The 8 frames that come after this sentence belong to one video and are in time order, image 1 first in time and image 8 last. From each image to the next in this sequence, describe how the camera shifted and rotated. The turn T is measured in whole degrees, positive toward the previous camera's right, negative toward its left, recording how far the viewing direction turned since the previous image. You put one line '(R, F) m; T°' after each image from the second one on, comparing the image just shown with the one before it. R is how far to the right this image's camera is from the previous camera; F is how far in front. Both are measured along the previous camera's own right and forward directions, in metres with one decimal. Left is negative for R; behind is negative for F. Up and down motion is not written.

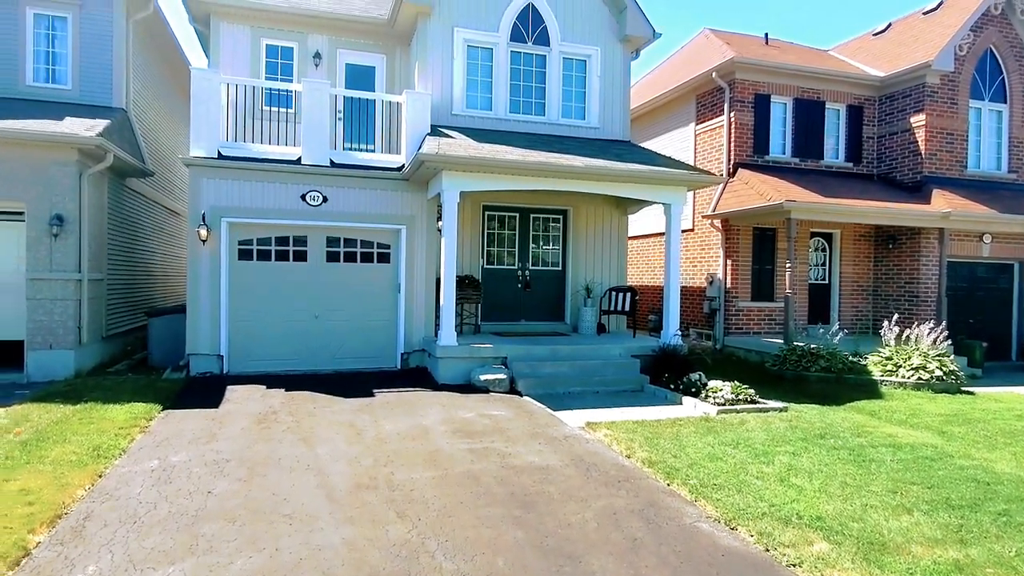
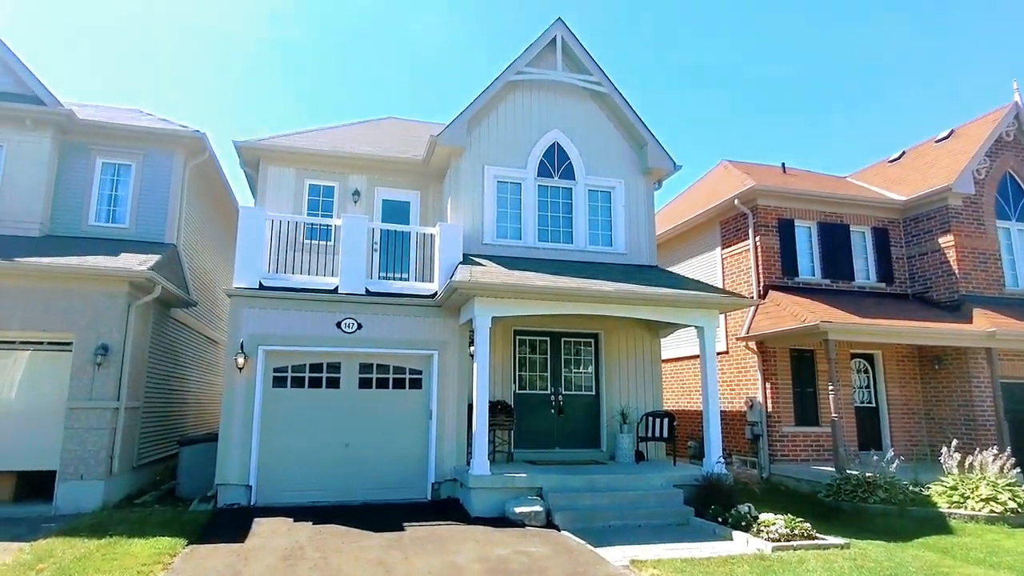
(-0.1, 0.0) m; -3°
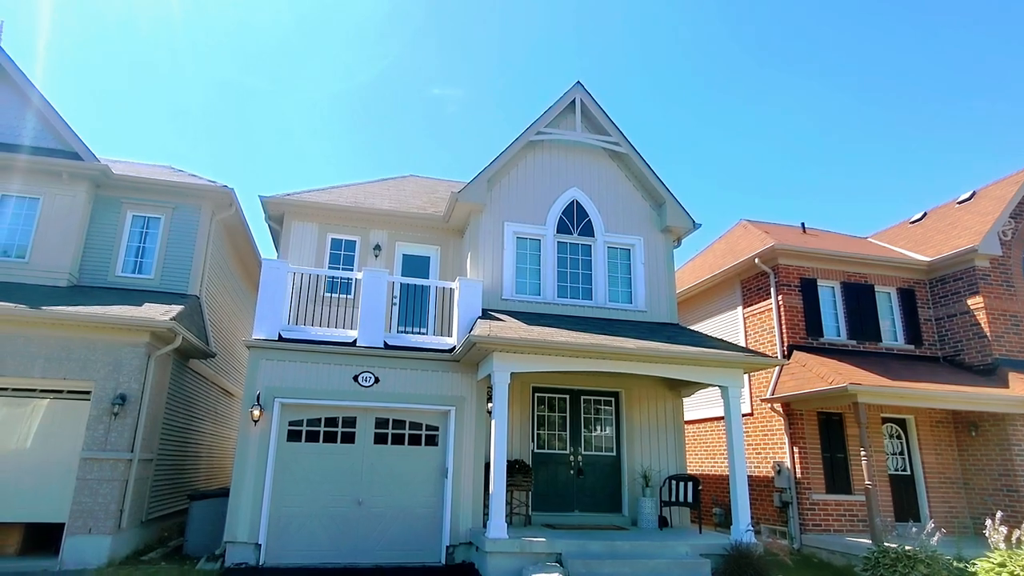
(-0.1, +0.1) m; -2°
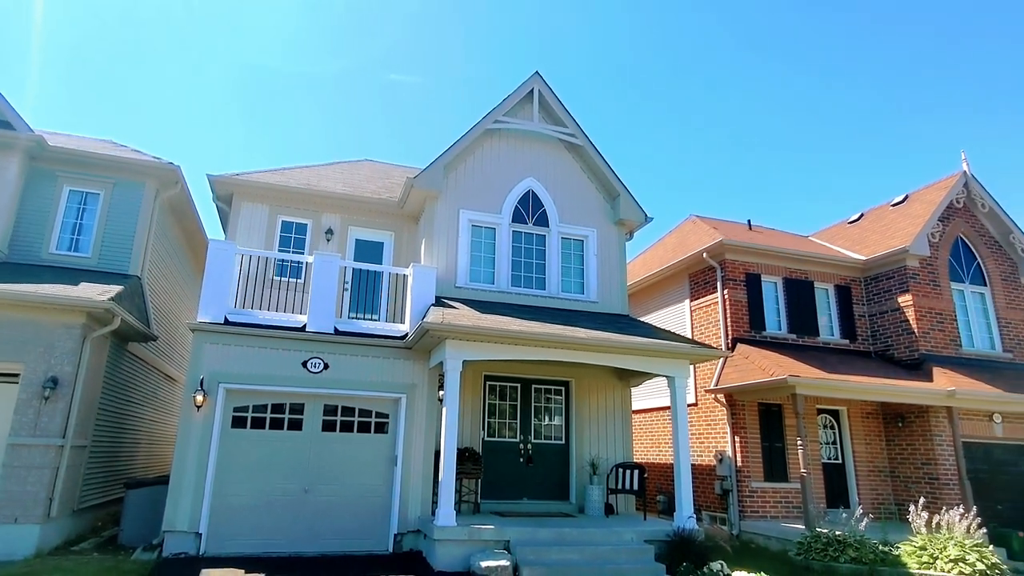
(0.0, 0.0) m; +4°
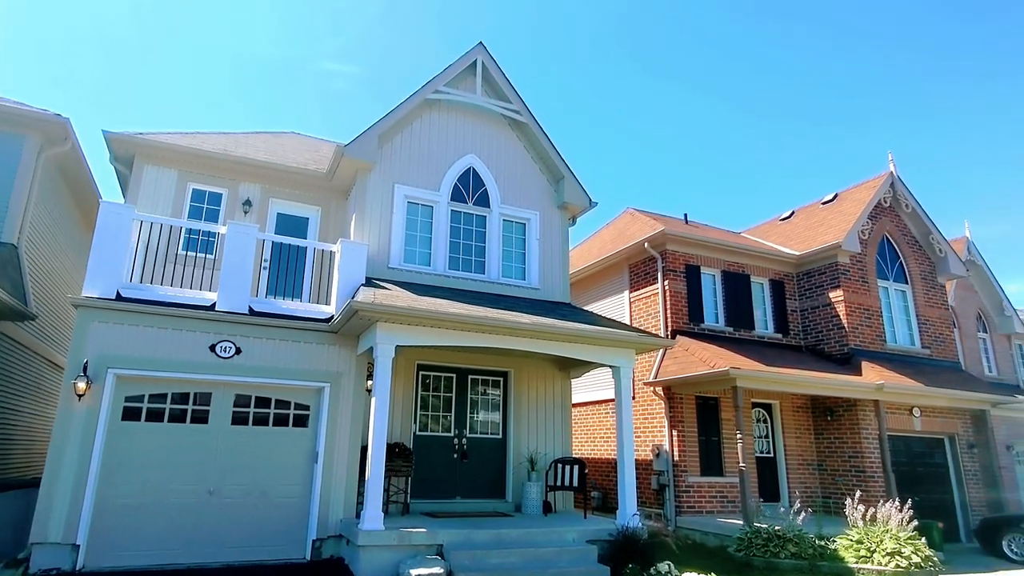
(-0.1, +0.7) m; +7°
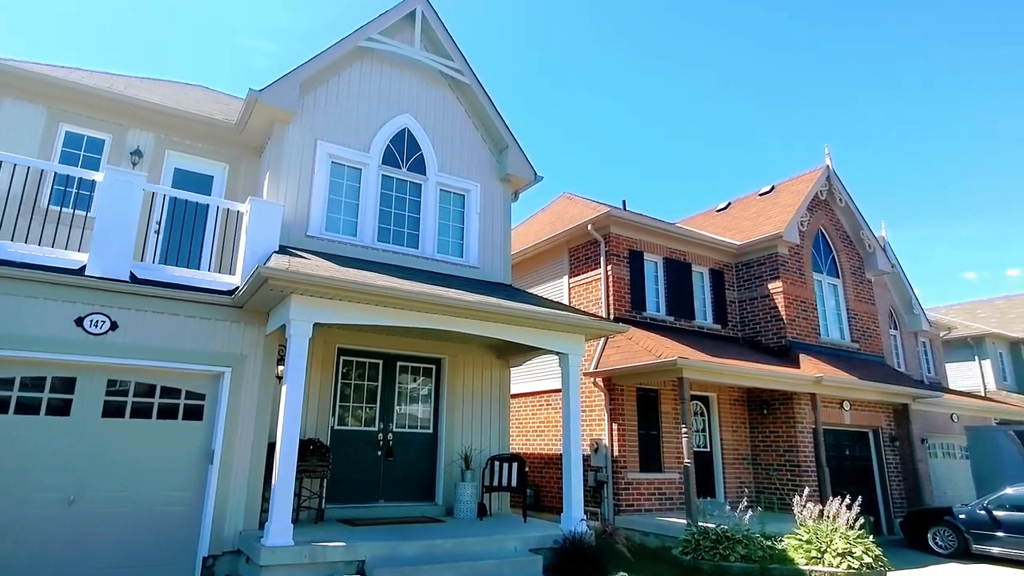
(-0.2, +1.0) m; +8°
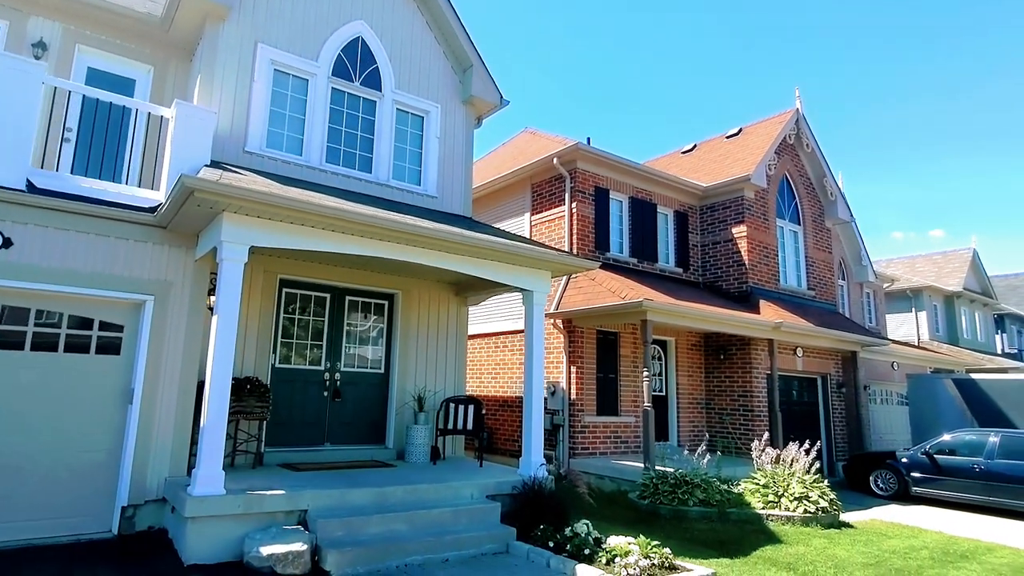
(-0.1, +0.6) m; +5°
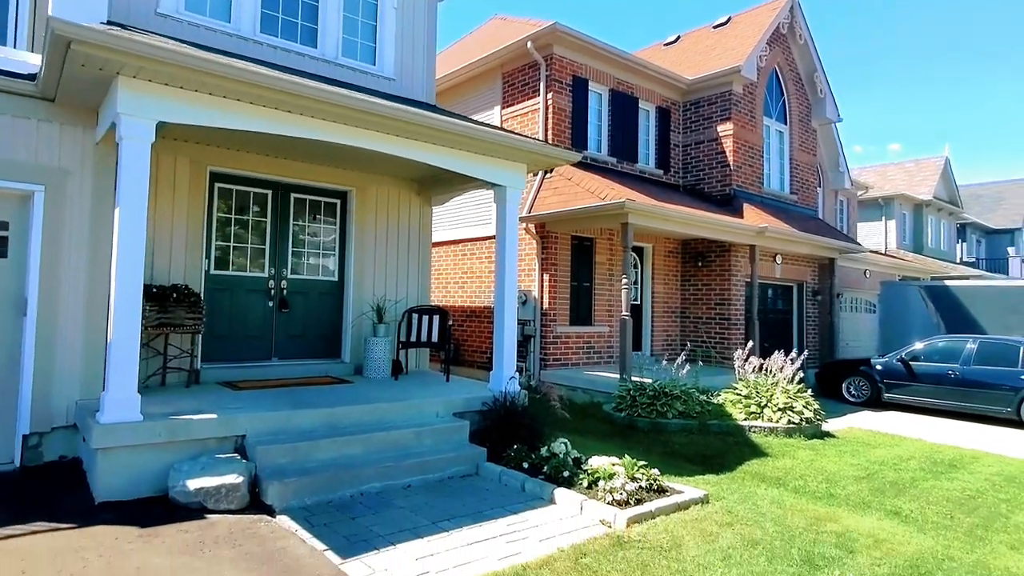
(0.0, +0.8) m; +3°
